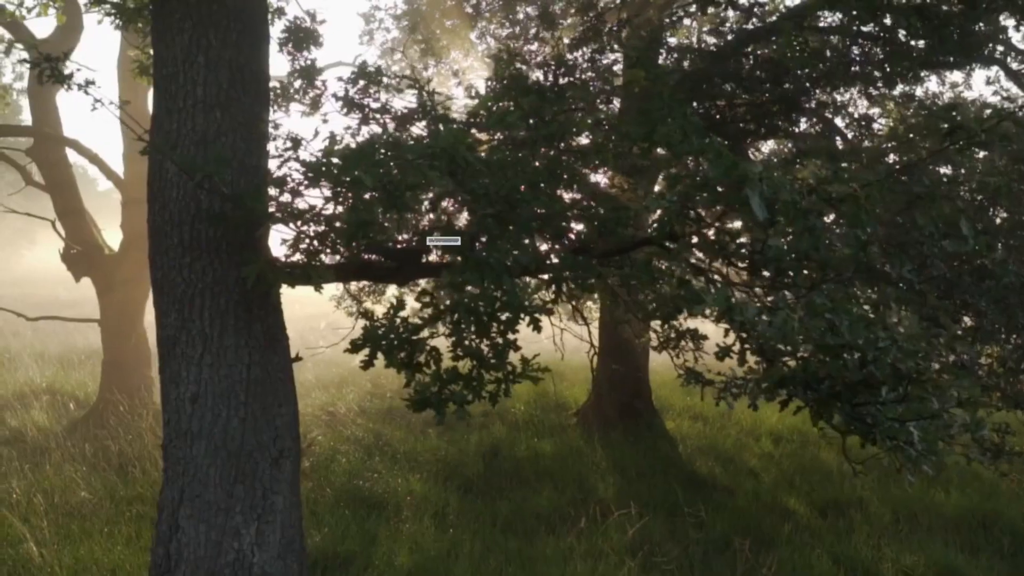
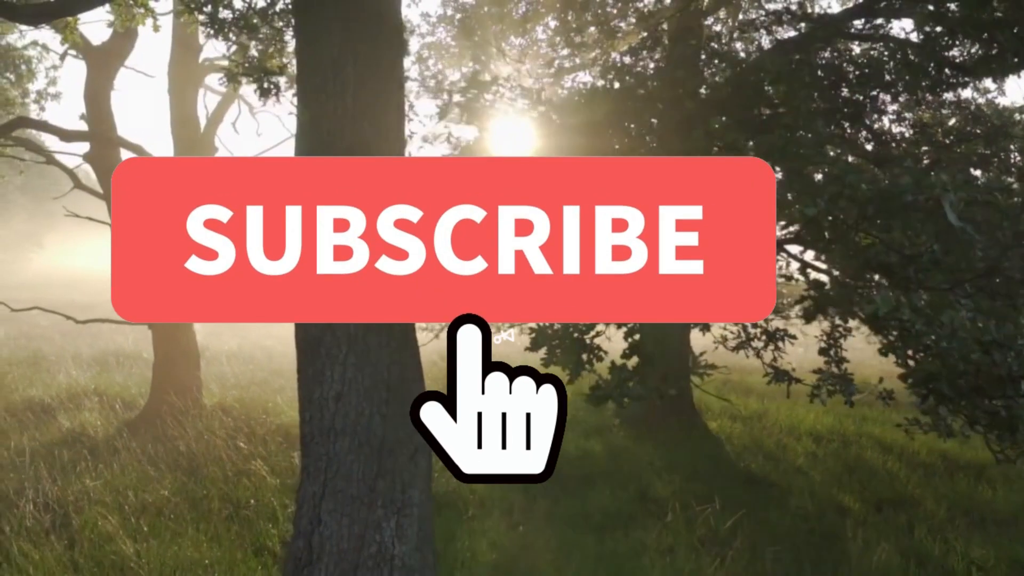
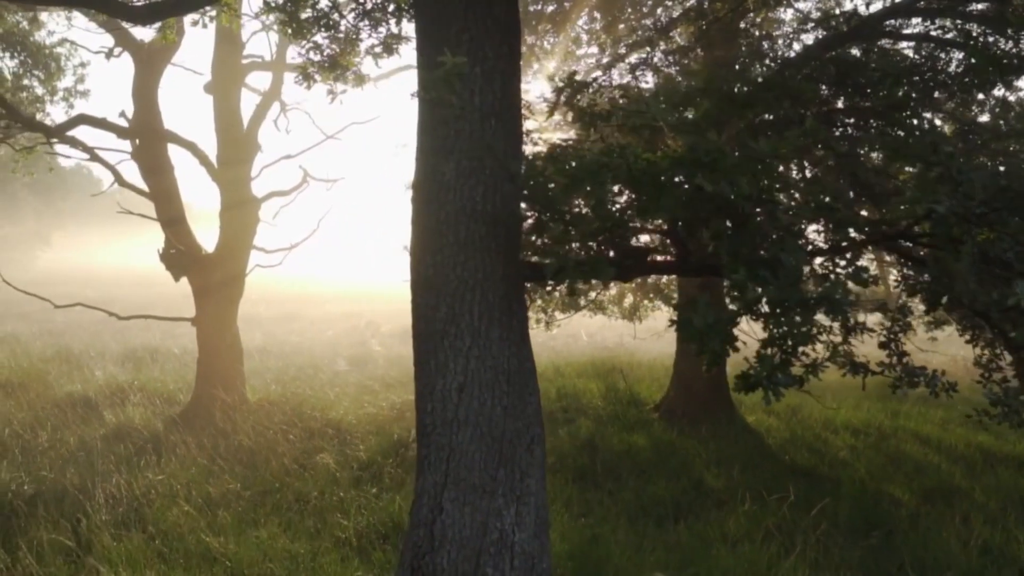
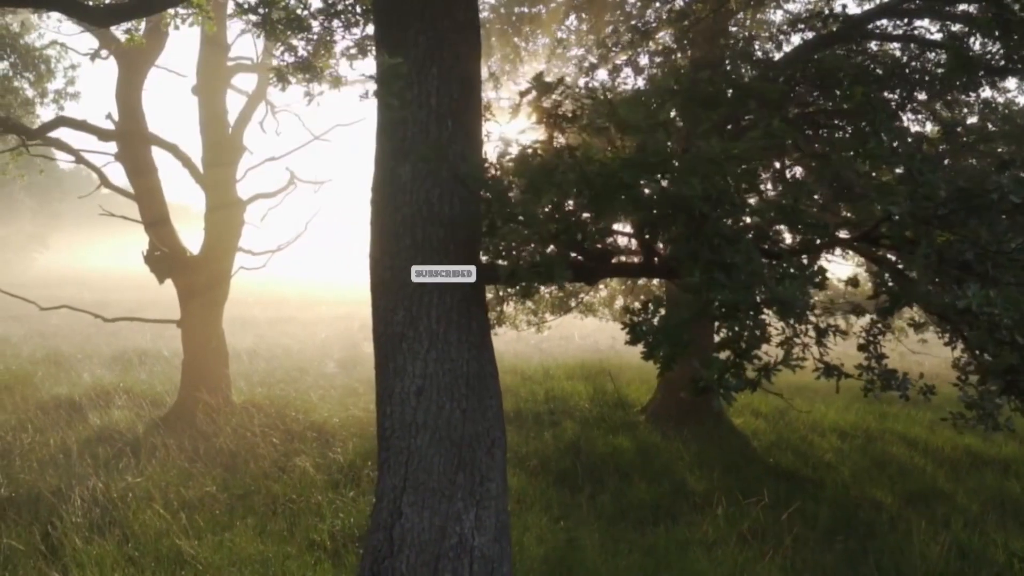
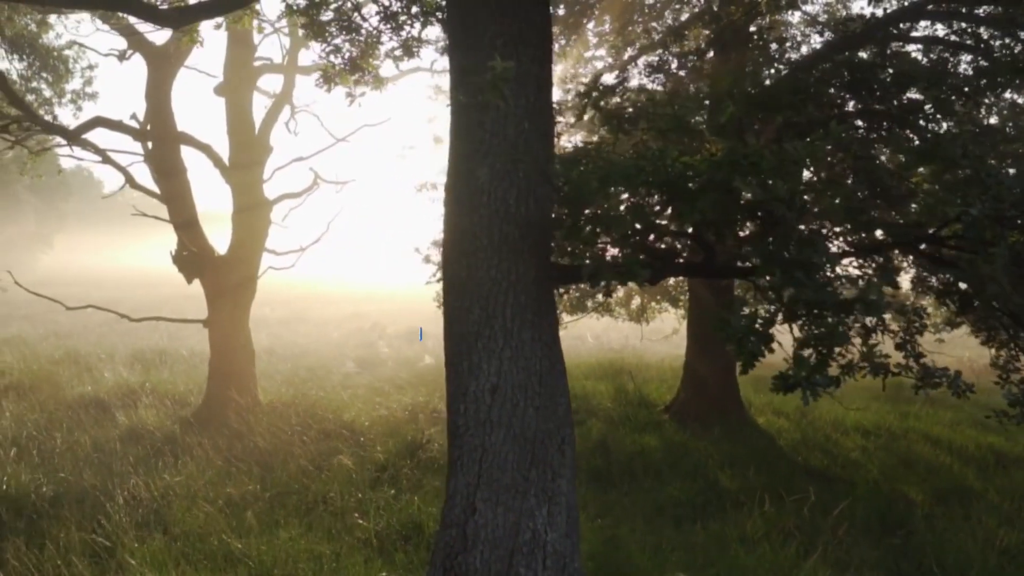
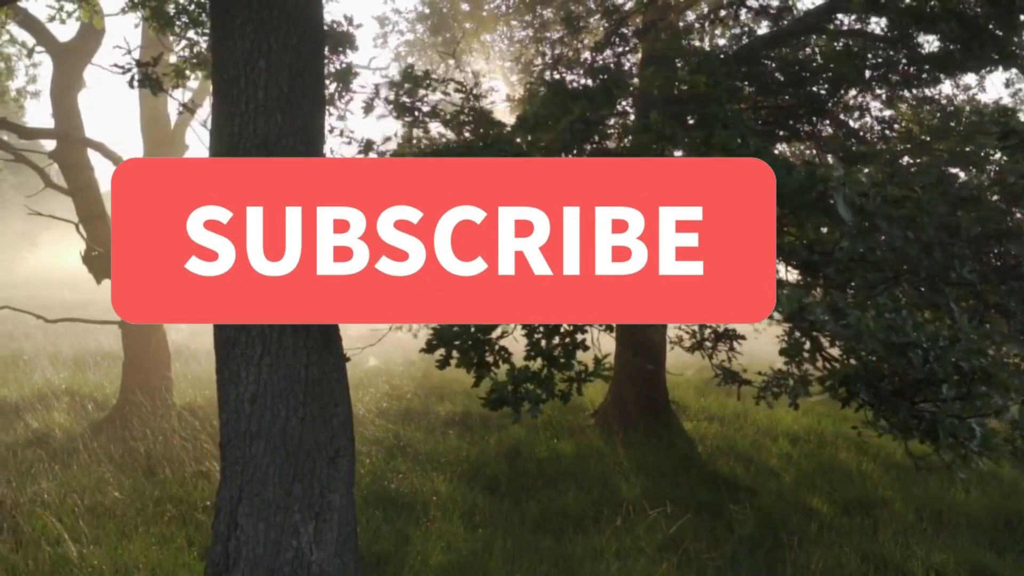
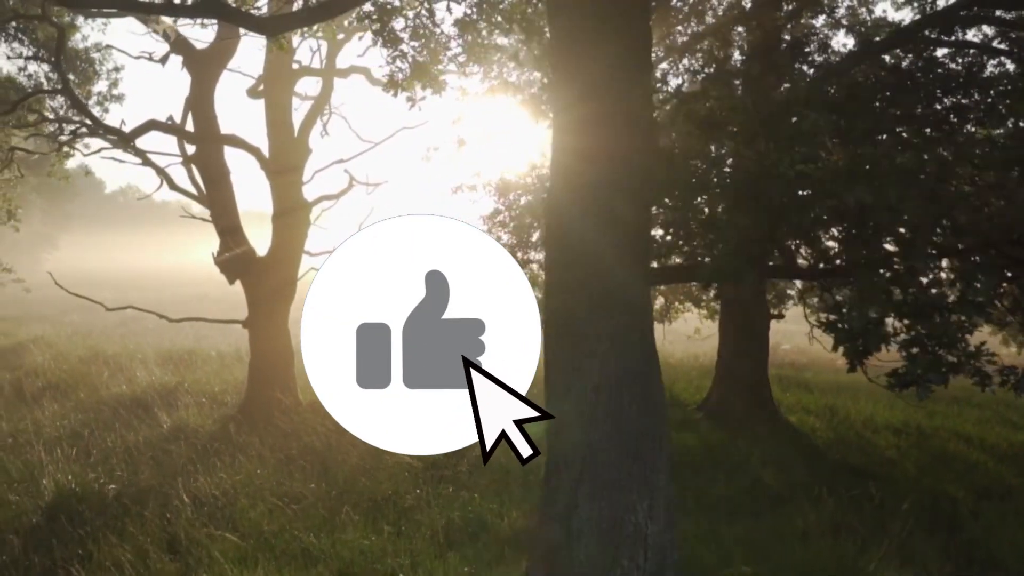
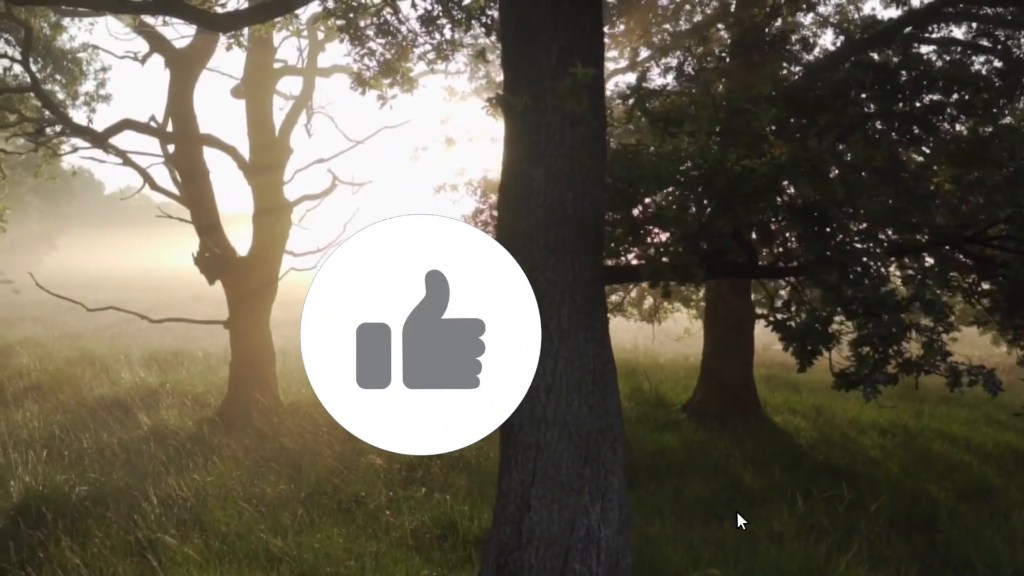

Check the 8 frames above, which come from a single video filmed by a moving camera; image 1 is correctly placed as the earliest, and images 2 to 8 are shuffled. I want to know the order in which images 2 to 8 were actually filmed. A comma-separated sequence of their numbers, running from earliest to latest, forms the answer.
6, 2, 4, 3, 5, 8, 7
